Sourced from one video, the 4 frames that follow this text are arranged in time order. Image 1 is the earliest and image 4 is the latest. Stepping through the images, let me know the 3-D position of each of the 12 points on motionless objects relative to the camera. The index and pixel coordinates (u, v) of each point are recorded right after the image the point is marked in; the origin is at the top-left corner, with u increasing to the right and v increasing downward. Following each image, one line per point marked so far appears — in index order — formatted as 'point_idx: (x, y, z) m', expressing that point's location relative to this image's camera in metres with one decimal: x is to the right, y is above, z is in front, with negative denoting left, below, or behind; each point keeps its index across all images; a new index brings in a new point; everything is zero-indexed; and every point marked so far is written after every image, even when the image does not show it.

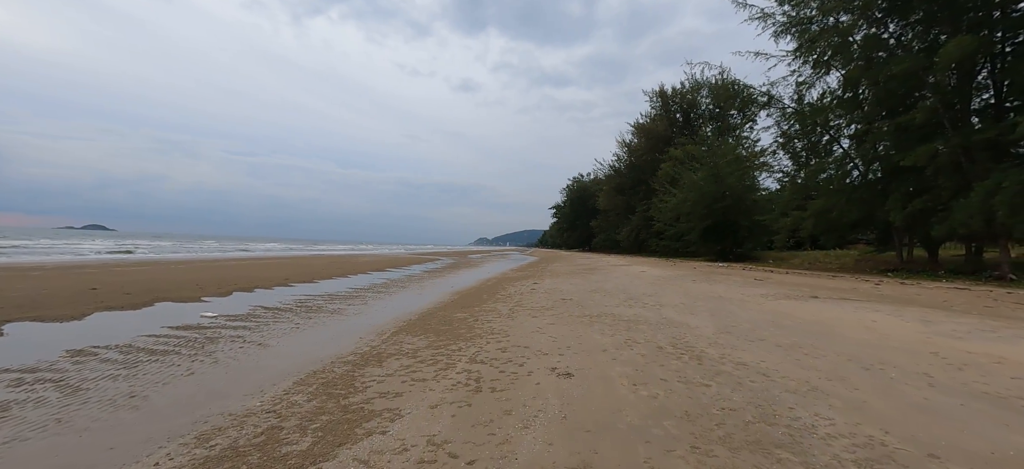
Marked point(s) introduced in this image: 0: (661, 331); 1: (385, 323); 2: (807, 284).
0: (+2.1, -1.3, +5.8) m
1: (-2.2, -1.5, +7.2) m
2: (+8.9, -1.5, +12.5) m
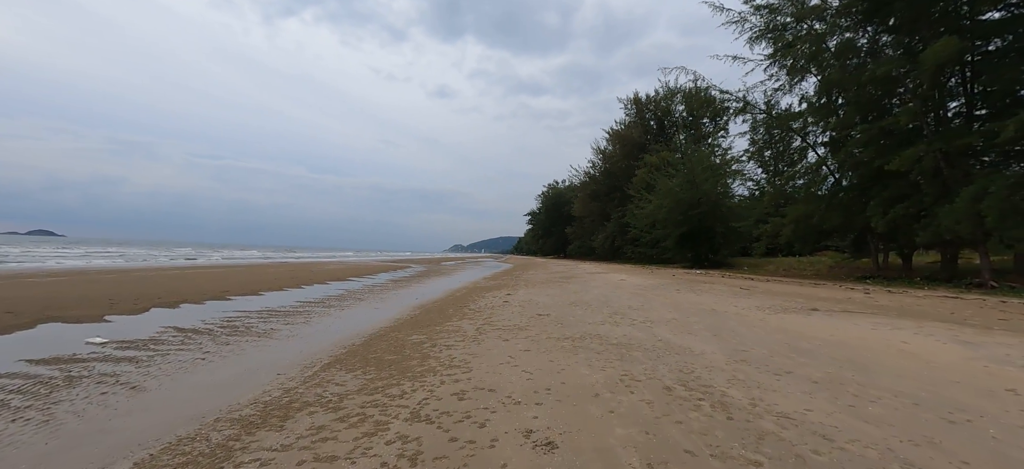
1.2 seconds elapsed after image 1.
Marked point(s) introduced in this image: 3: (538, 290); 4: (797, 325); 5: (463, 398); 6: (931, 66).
0: (+1.7, -1.4, +4.6) m
1: (-2.7, -1.6, +5.8) m
2: (+8.1, -1.7, +11.7) m
3: (+0.8, -1.8, +13.7) m
4: (+4.7, -1.5, +6.8) m
5: (-0.4, -1.4, +3.5) m
6: (+14.5, +5.8, +14.3) m
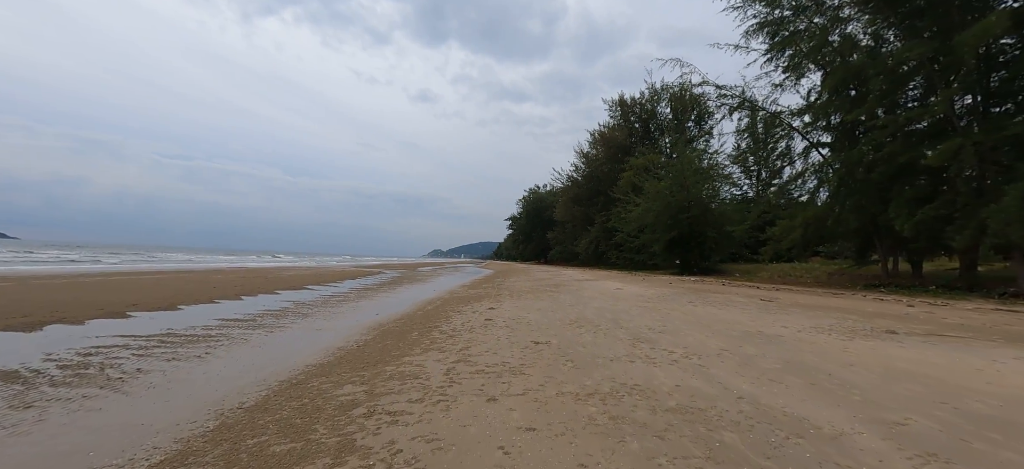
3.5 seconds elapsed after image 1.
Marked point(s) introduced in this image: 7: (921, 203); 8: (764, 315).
0: (+1.7, -1.3, +2.4) m
1: (-2.7, -1.5, +3.4) m
2: (+7.7, -1.7, +9.8) m
3: (+0.4, -1.9, +11.5) m
4: (+4.5, -1.5, +4.8) m
5: (-0.4, -1.3, +1.3) m
6: (+14.0, +5.7, +12.8) m
7: (+14.3, +1.1, +14.5) m
8: (+5.3, -1.7, +8.7) m
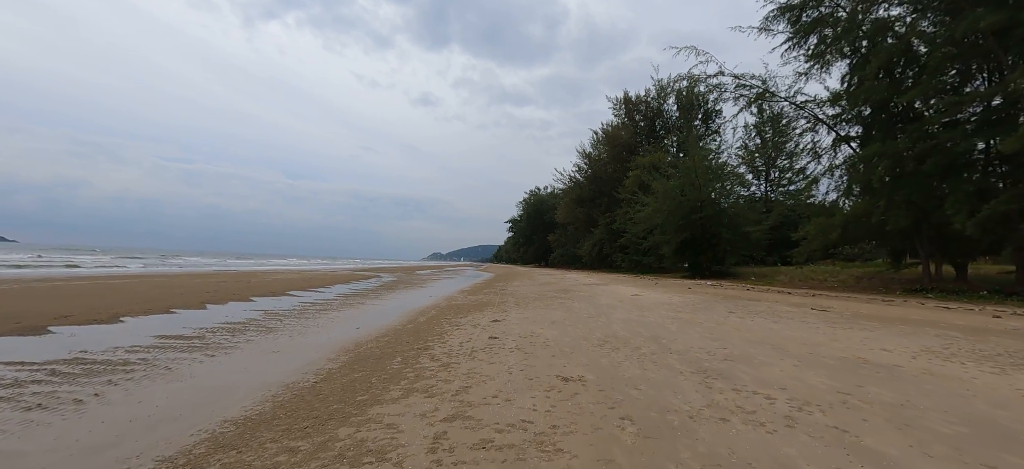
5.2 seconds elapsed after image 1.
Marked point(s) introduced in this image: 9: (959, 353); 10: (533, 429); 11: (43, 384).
0: (+1.8, -1.2, +0.7) m
1: (-2.6, -1.4, +1.6) m
2: (+7.9, -1.7, +8.1) m
3: (+0.6, -1.8, +9.7) m
4: (+4.7, -1.4, +3.0) m
5: (-0.2, -1.2, -0.5) m
6: (+14.2, +5.7, +11.1) m
7: (+14.5, +1.1, +12.8) m
8: (+5.5, -1.6, +7.0) m
9: (+5.6, -1.5, +5.2) m
10: (+0.1, -1.4, +2.9) m
11: (-5.1, -1.6, +4.5) m
